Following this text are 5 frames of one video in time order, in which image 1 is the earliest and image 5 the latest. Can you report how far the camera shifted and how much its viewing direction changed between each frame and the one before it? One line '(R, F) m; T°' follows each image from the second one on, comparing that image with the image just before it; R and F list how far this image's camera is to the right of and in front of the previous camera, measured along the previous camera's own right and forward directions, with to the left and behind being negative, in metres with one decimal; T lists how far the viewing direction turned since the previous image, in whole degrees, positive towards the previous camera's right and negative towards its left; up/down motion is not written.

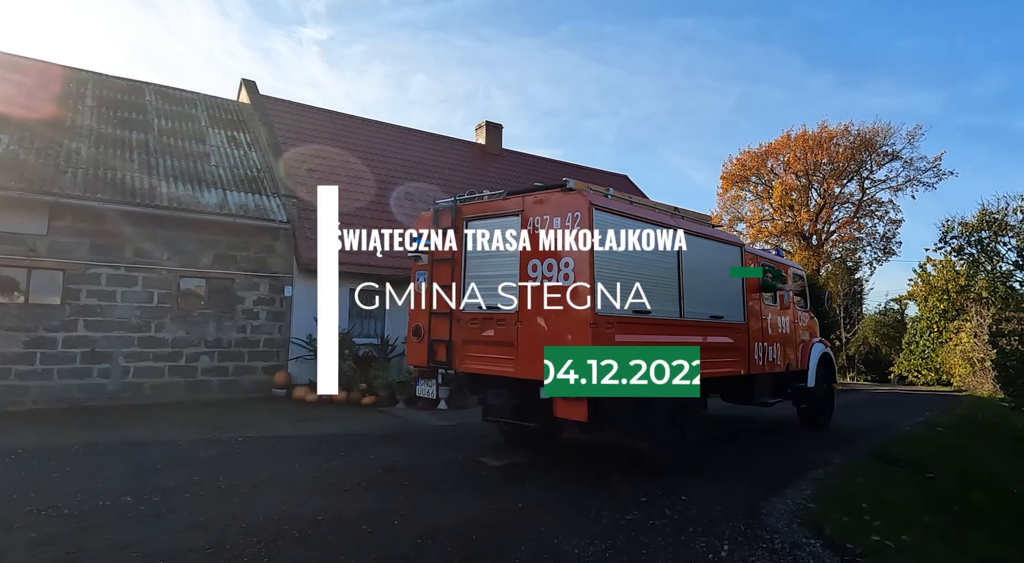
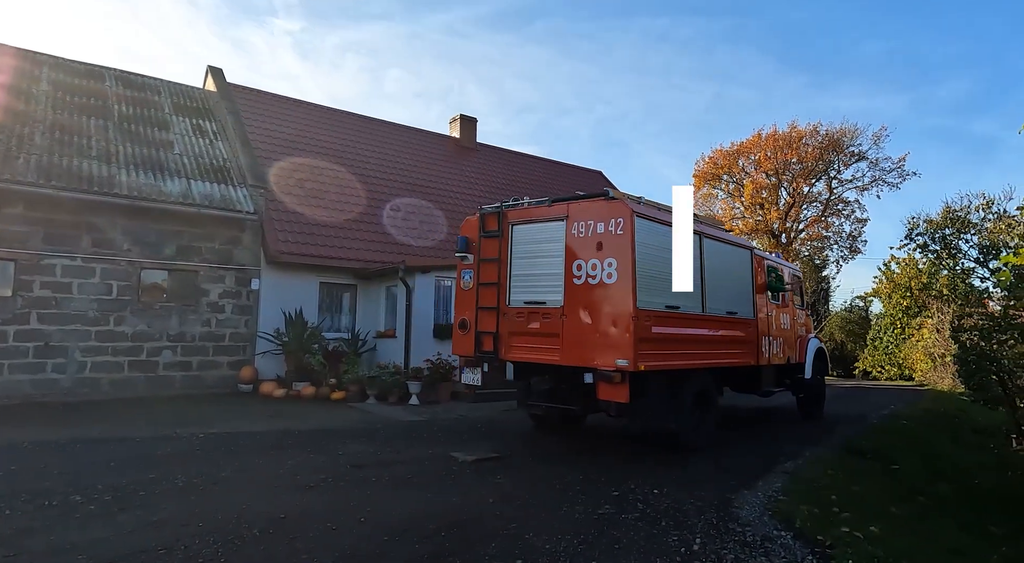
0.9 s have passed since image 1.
(0.0, +0.1) m; +2°
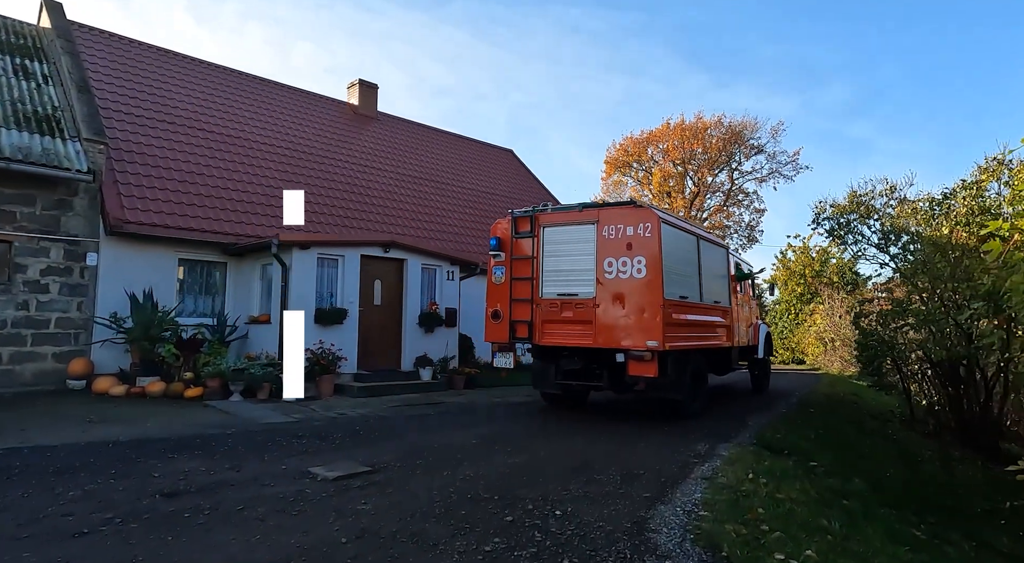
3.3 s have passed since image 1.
(+0.2, +0.6) m; +8°
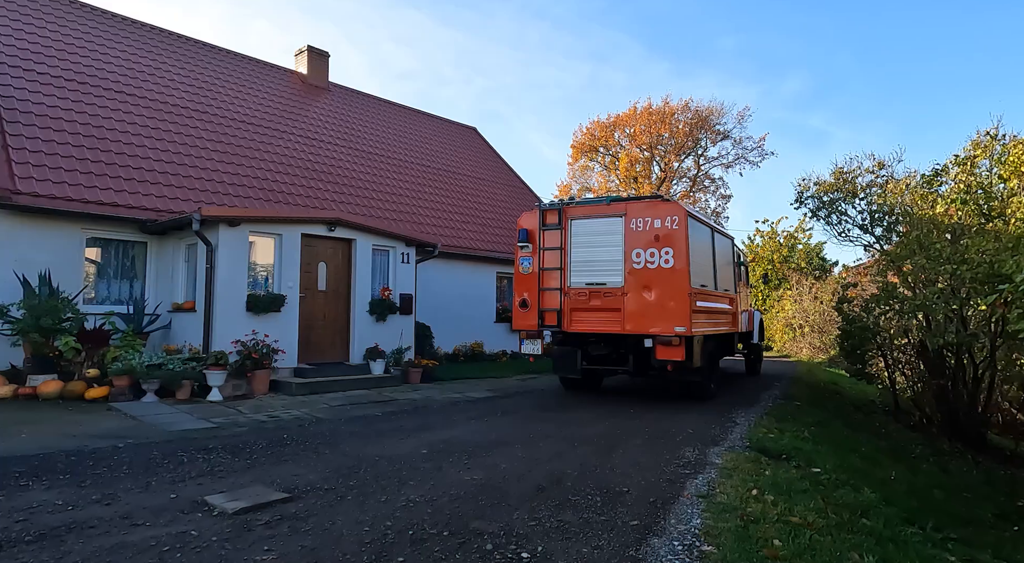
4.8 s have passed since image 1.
(0.0, +0.6) m; +3°
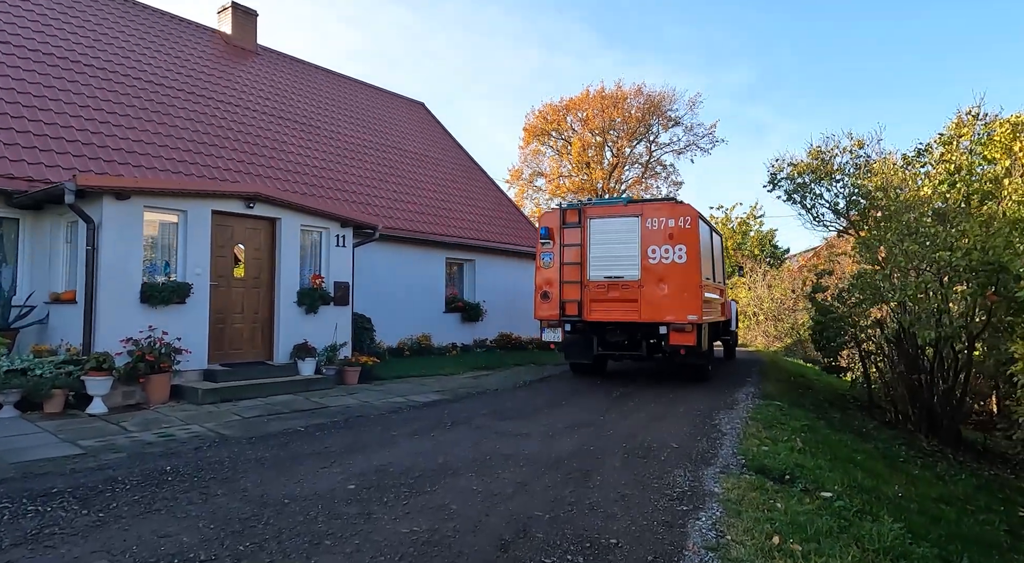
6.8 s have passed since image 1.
(0.0, +0.7) m; +5°
